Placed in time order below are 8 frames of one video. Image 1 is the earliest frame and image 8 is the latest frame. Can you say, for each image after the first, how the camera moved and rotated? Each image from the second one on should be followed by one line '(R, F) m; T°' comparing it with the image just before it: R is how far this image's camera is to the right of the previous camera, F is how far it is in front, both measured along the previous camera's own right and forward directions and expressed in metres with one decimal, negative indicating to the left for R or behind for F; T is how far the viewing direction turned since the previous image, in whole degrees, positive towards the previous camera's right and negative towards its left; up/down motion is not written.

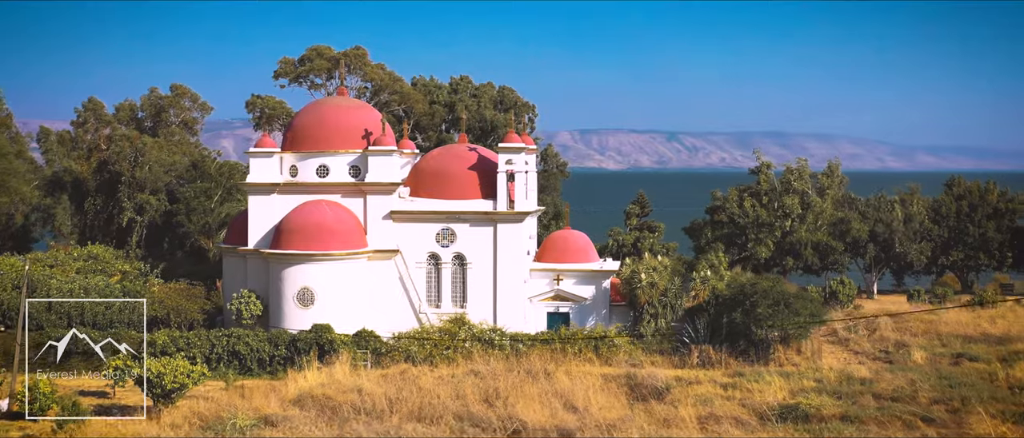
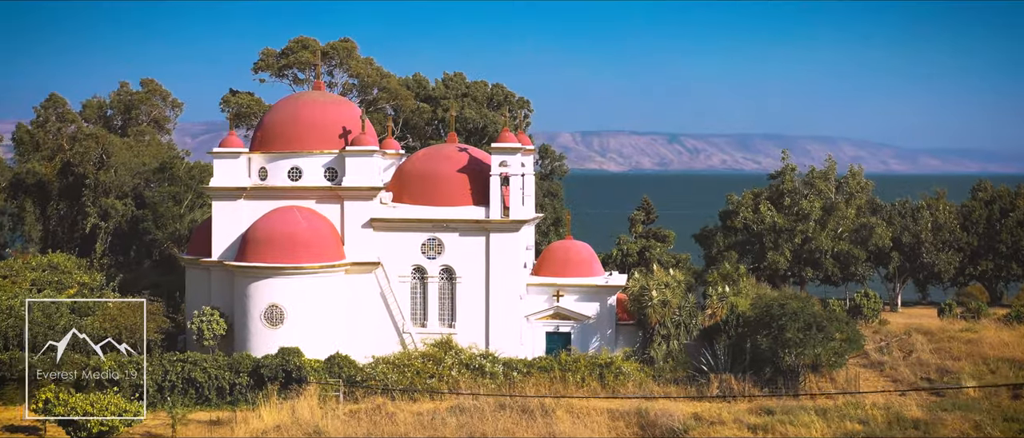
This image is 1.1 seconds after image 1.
(+0.2, +3.0) m; 0°
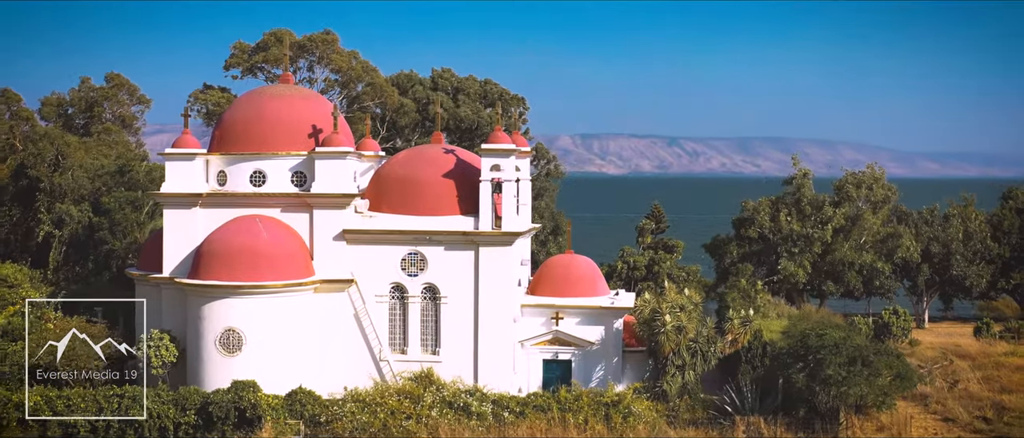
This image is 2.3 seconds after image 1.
(+0.1, +3.1) m; 0°
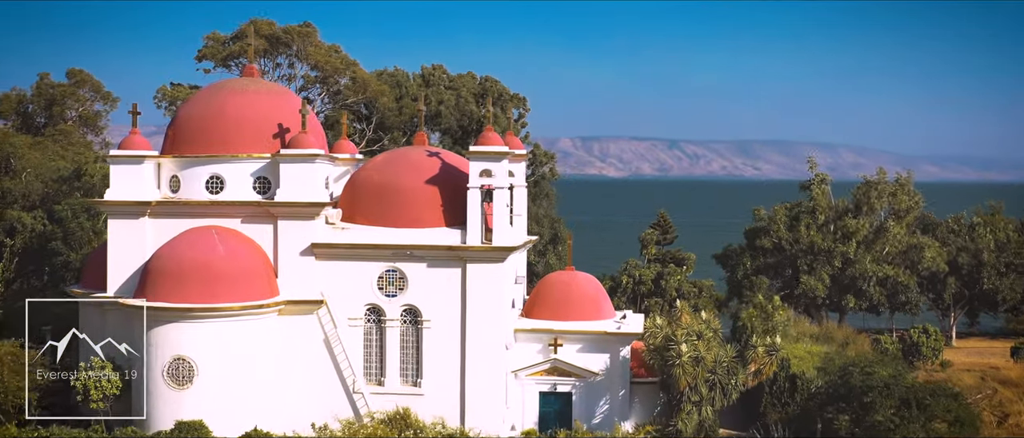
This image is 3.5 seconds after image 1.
(+0.2, +2.7) m; 0°
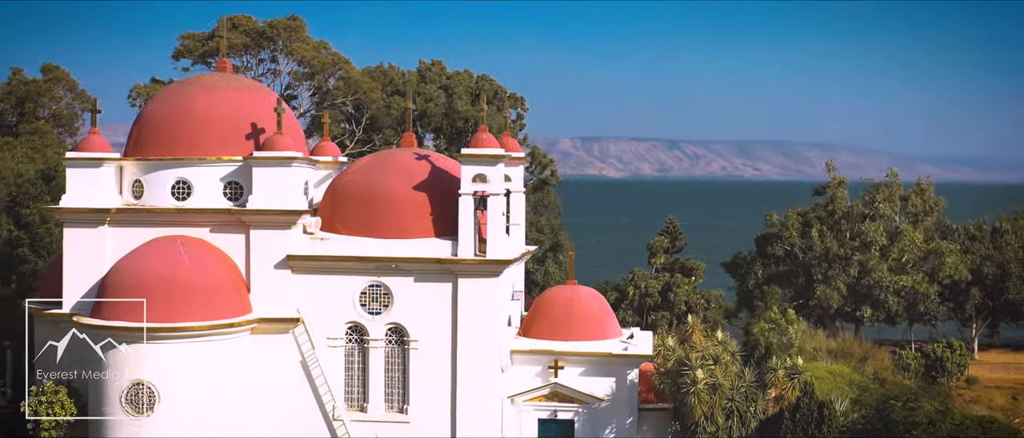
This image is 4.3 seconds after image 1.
(+0.1, +1.8) m; 0°
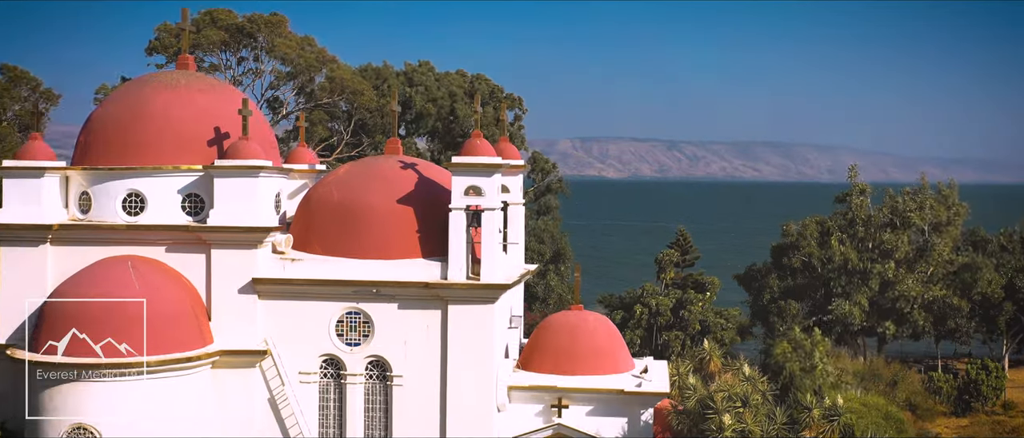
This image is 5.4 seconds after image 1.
(0.0, +2.1) m; 0°
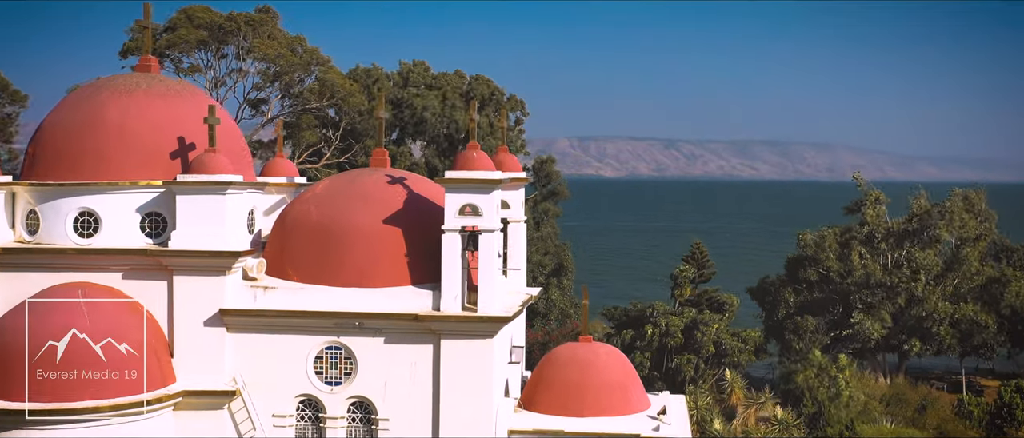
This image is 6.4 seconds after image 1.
(0.0, +1.7) m; 0°
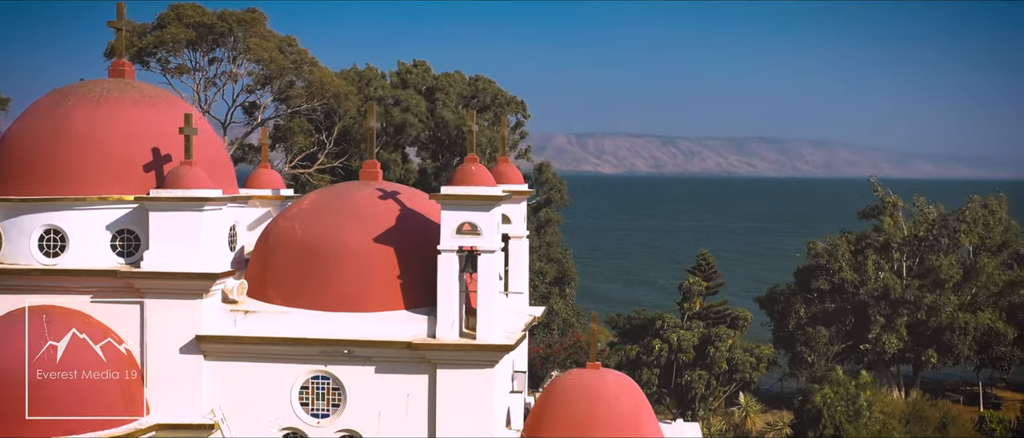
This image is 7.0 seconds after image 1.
(0.0, +1.1) m; 0°
